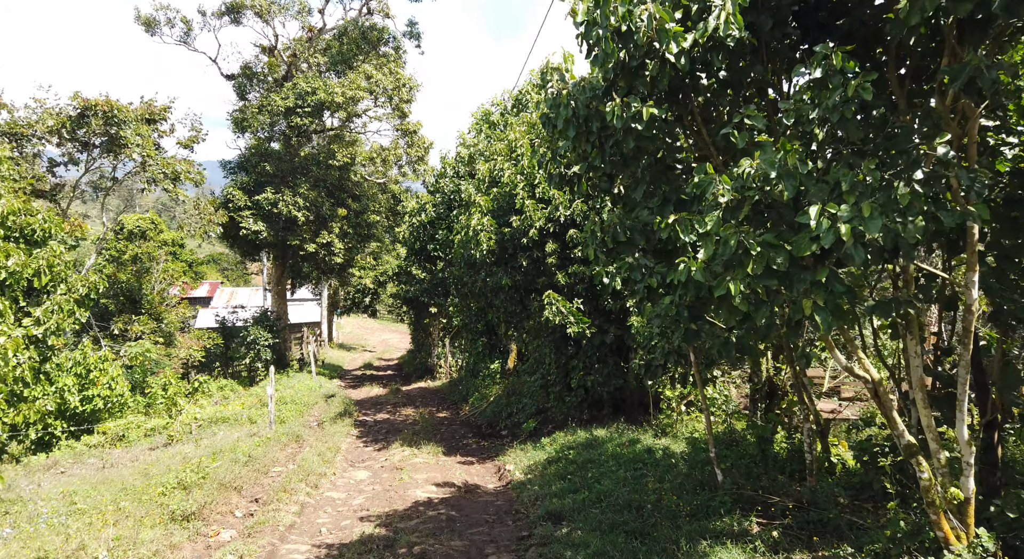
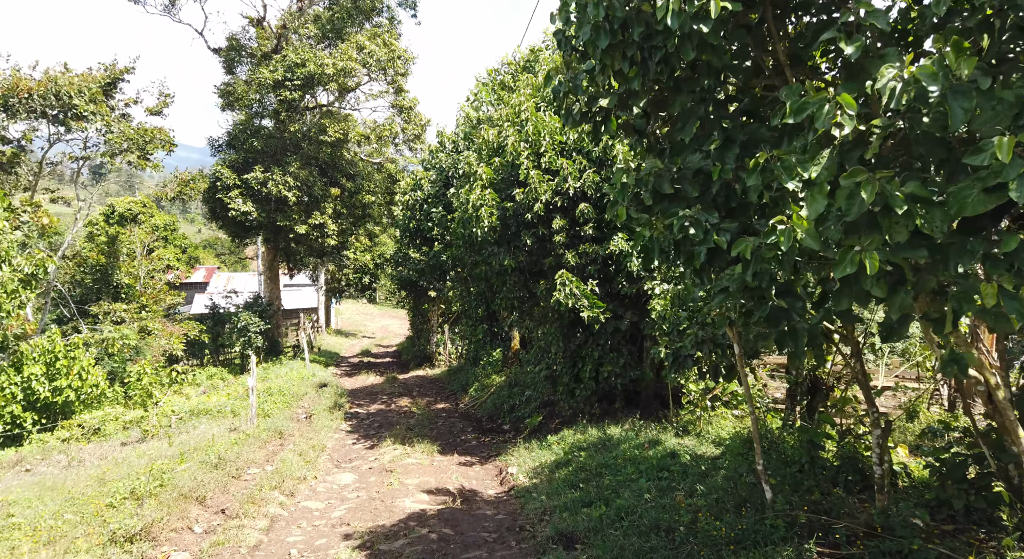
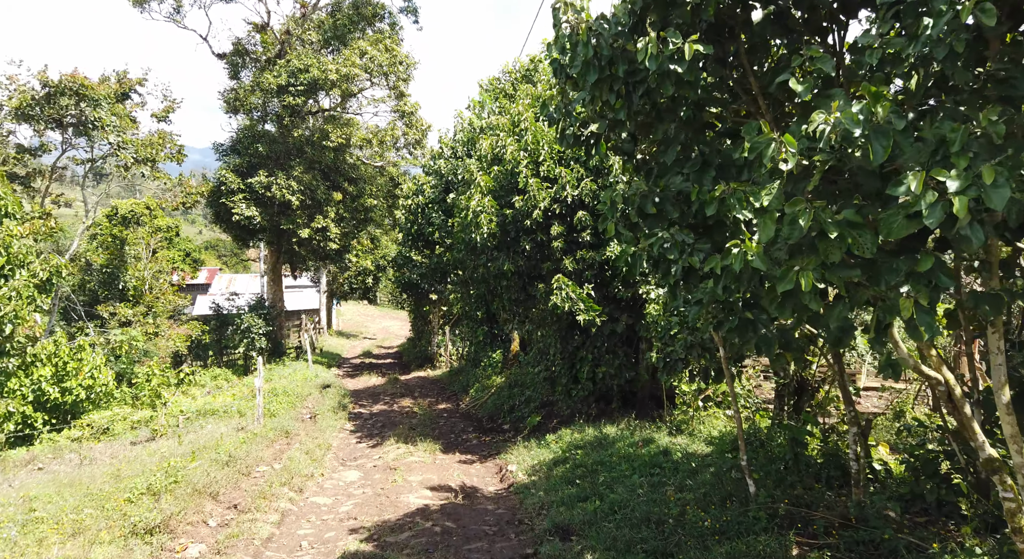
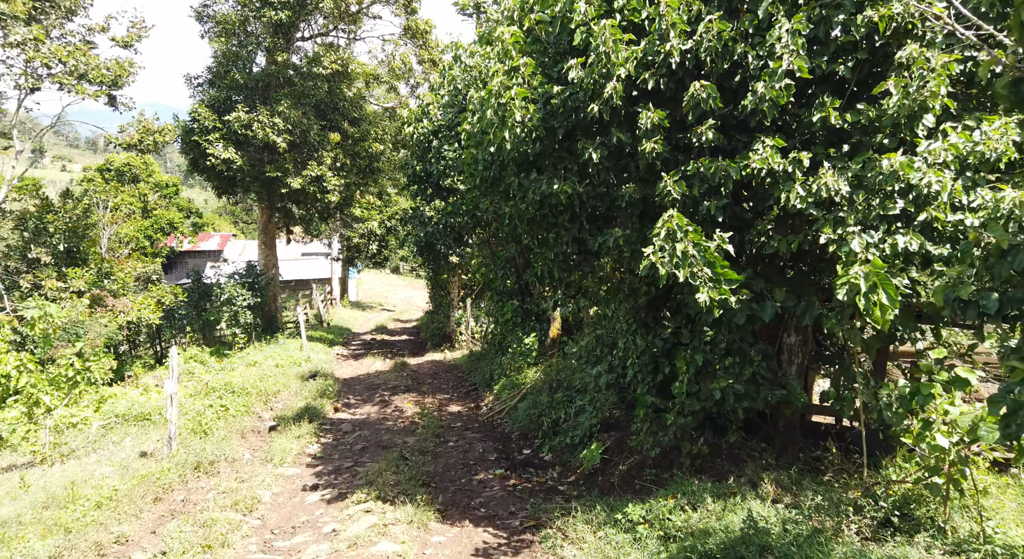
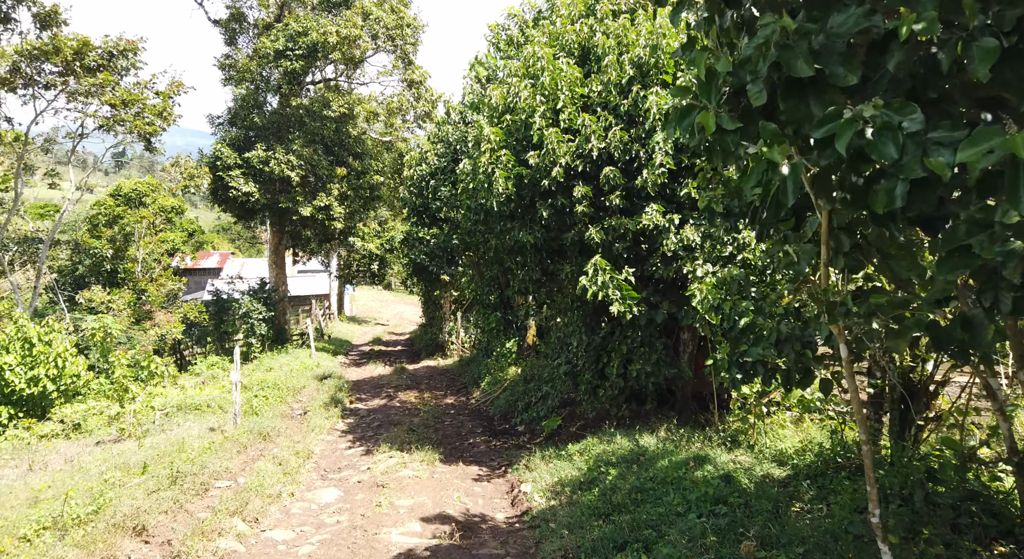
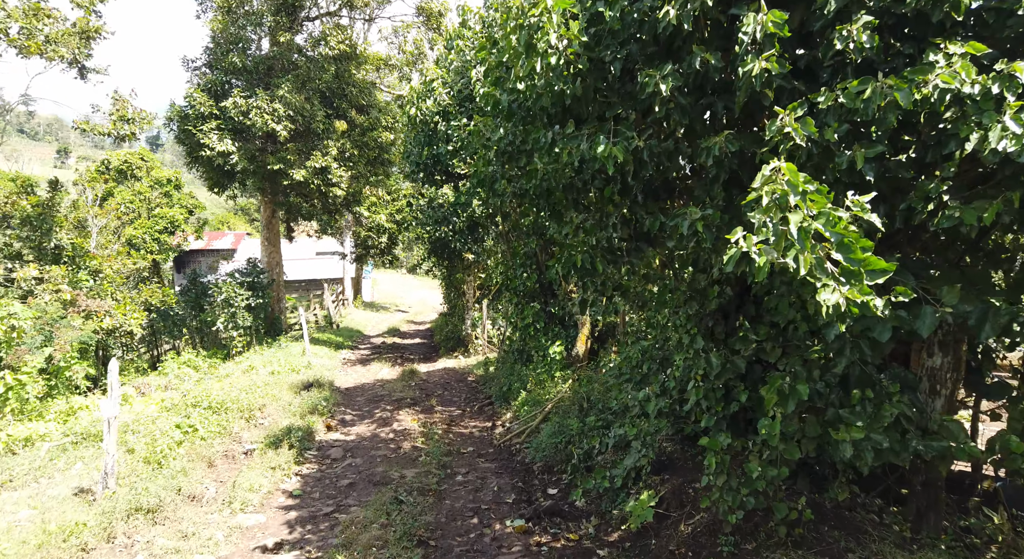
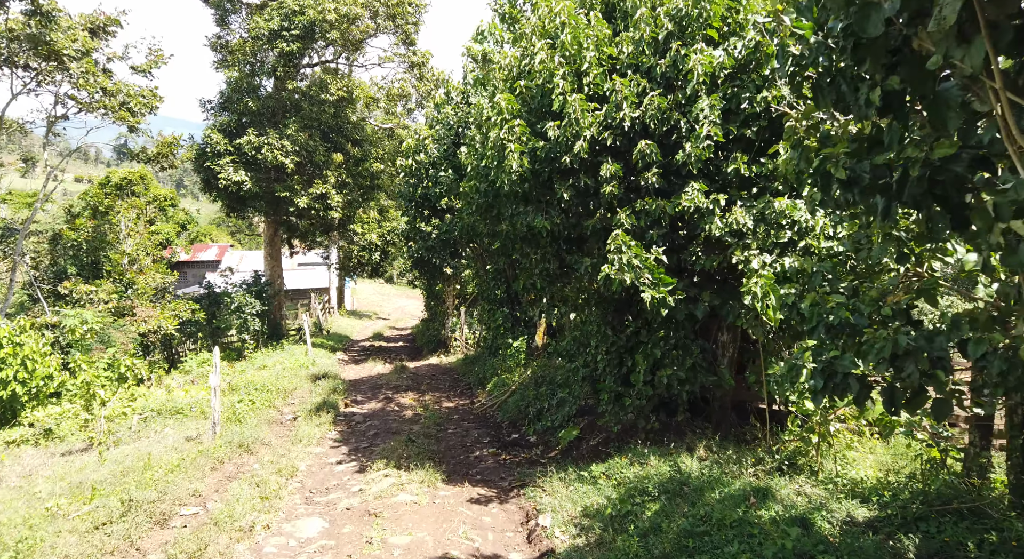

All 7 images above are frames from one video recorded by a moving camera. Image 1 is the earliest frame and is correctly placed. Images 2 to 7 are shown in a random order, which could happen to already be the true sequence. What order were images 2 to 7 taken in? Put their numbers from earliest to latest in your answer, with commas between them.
3, 2, 5, 7, 4, 6
